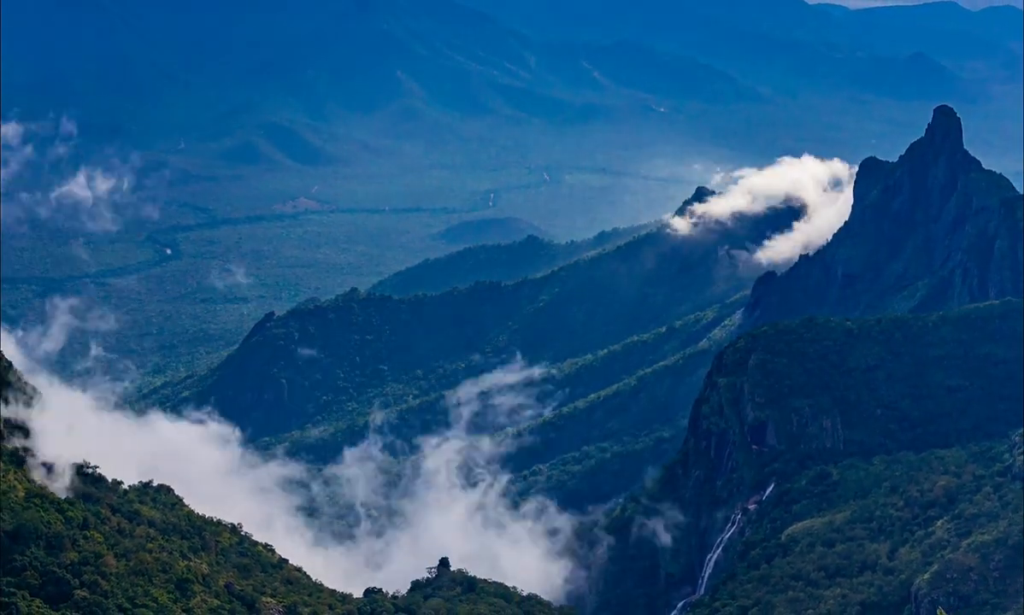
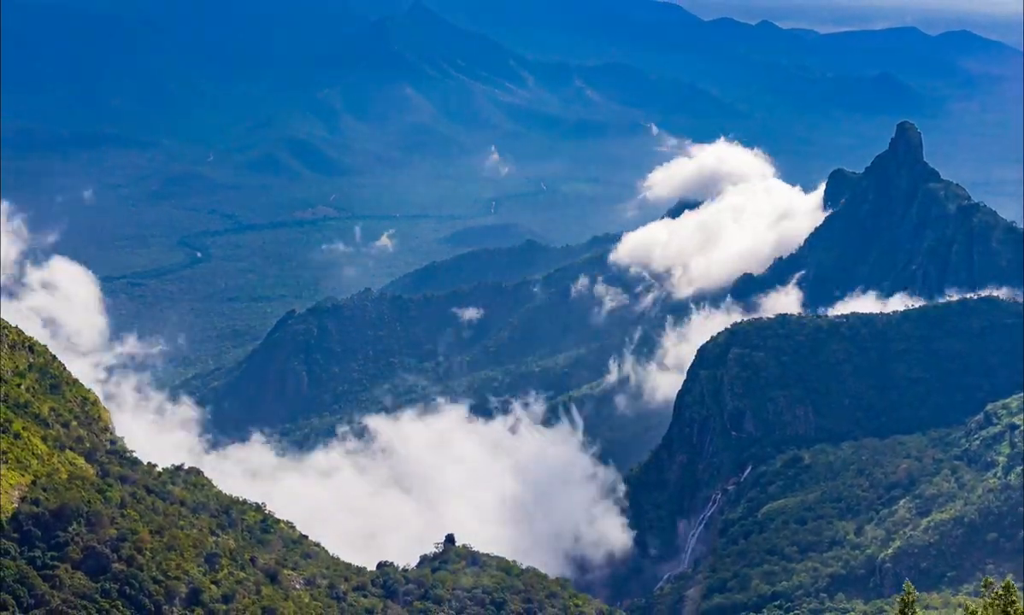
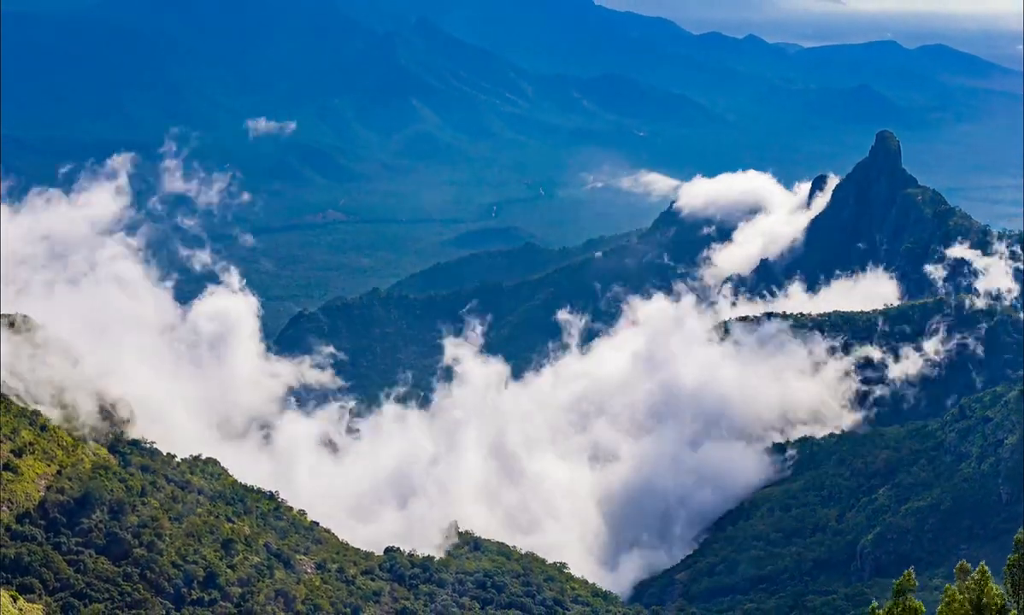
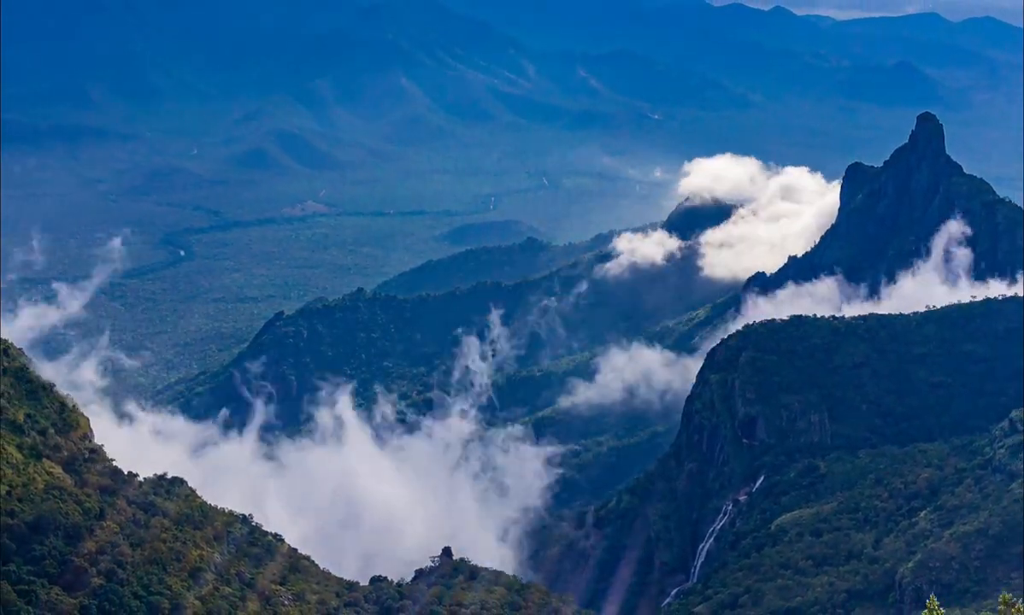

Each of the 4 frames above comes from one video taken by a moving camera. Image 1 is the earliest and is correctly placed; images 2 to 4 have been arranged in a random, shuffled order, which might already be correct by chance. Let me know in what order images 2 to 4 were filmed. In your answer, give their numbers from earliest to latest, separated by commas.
4, 2, 3
